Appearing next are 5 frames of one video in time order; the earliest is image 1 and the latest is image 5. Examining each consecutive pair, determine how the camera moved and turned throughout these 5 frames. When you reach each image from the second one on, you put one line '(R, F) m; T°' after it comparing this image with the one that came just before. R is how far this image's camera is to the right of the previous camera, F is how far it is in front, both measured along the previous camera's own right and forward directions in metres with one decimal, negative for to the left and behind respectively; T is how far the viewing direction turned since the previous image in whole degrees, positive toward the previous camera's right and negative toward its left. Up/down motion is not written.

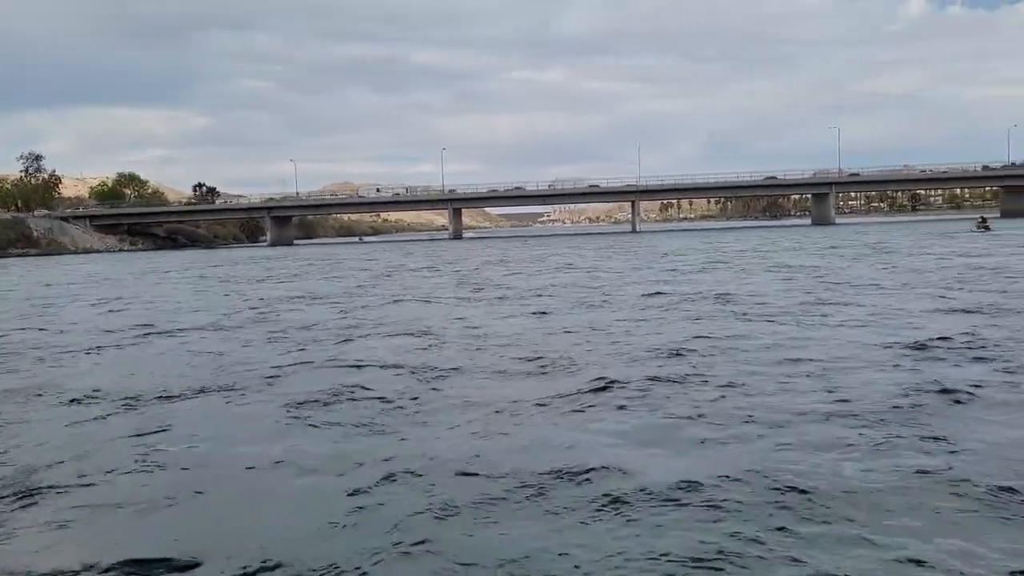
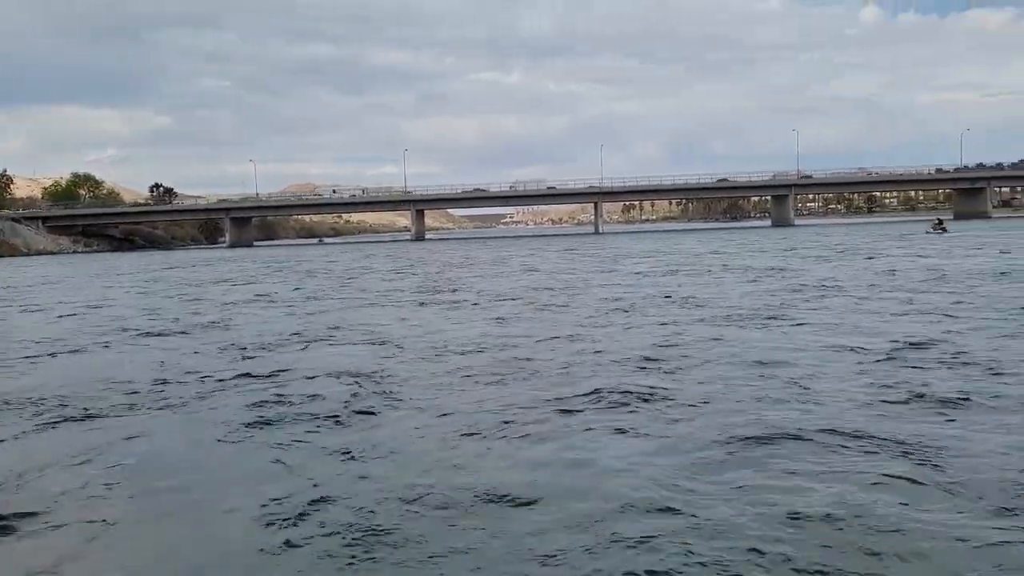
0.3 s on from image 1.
(0.0, +0.1) m; +2°
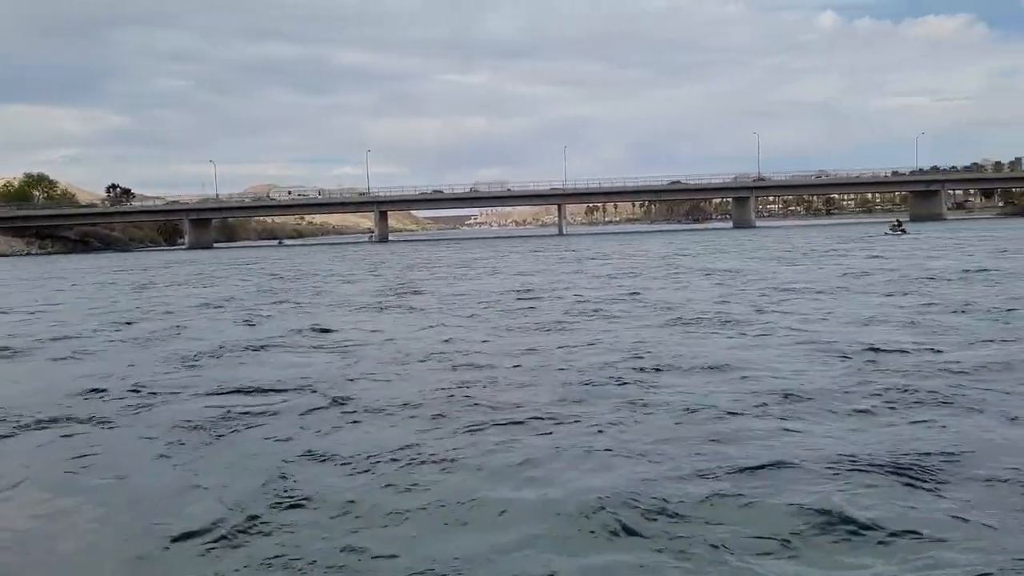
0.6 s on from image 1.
(0.0, +0.1) m; +2°
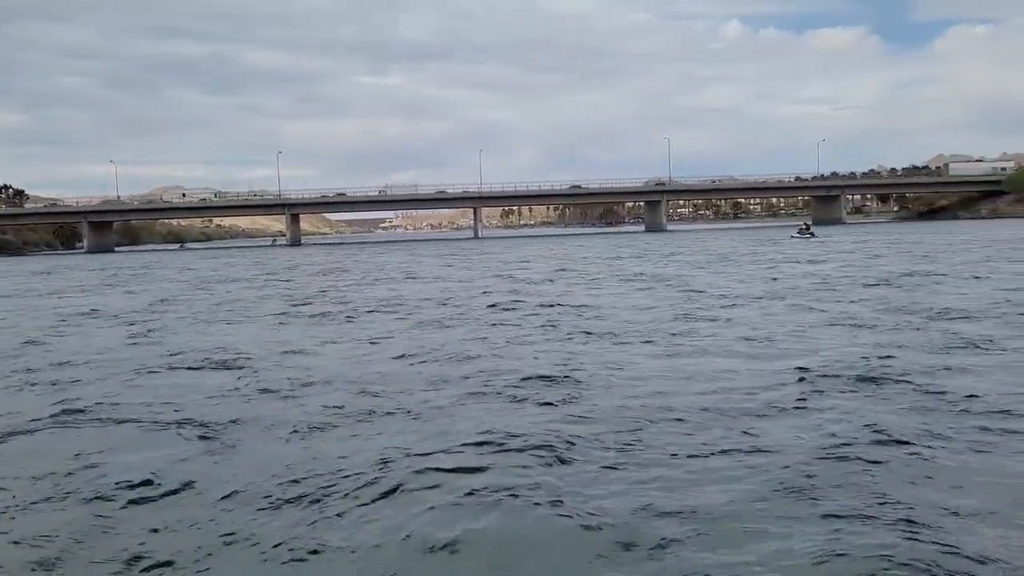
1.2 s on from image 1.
(0.0, +0.3) m; +6°
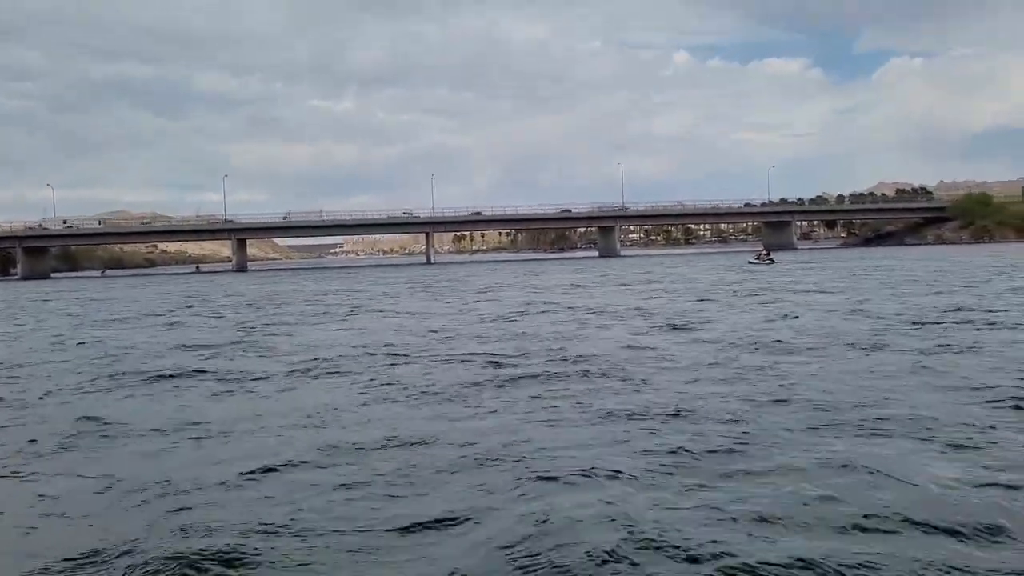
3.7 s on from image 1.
(-0.1, +1.5) m; +3°
